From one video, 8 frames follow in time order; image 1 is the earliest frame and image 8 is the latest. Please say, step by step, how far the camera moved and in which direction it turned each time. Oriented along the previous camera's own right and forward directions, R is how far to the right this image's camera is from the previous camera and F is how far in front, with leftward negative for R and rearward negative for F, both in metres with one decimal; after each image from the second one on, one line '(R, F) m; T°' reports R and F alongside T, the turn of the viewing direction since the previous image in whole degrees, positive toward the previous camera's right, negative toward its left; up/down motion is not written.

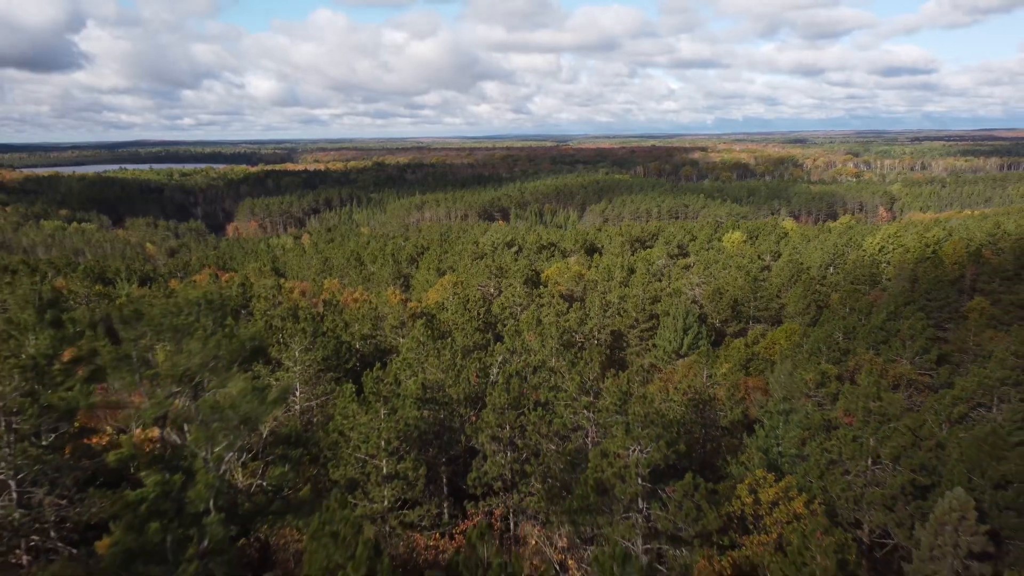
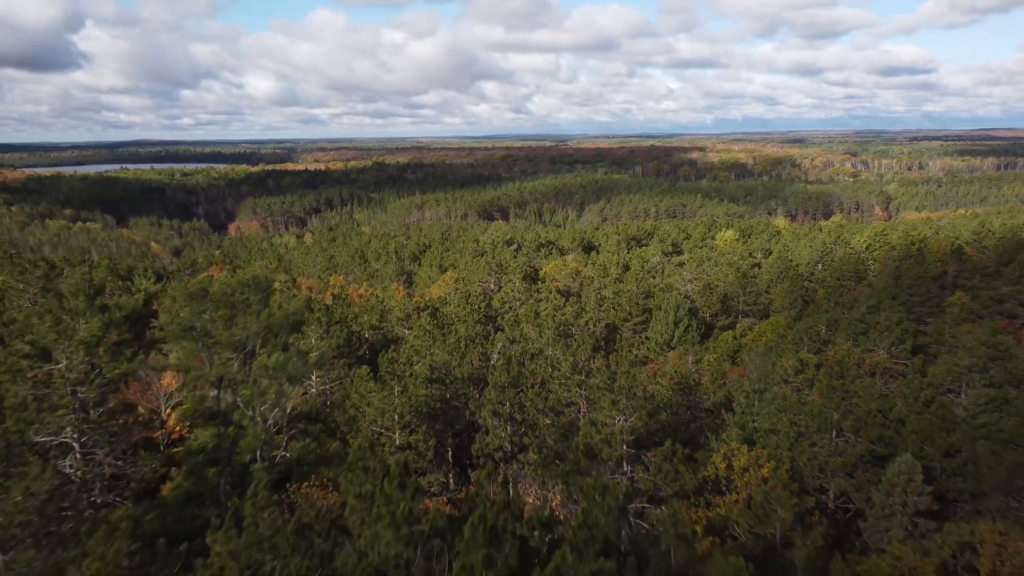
(0.0, -1.6) m; 0°
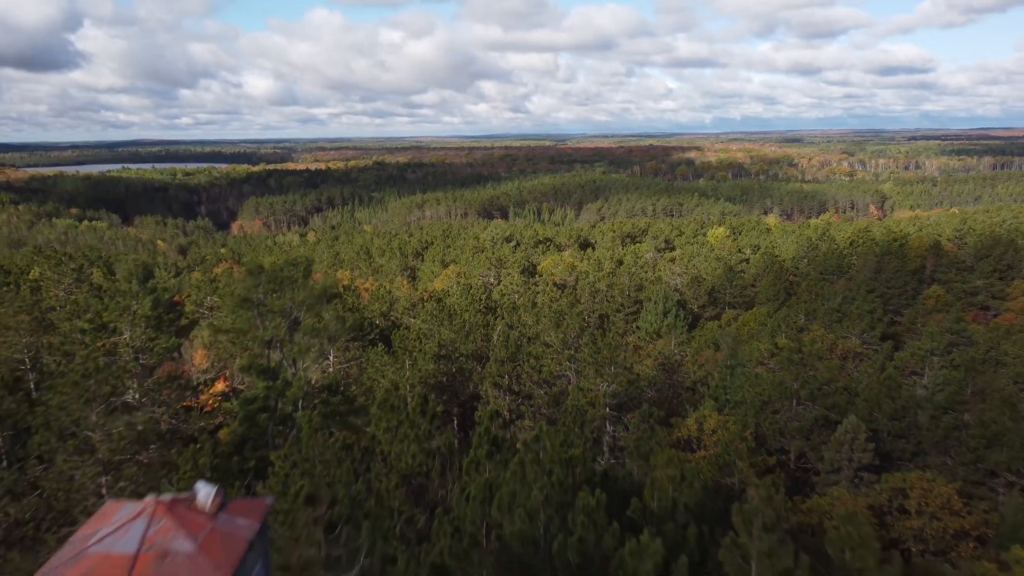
(0.0, -2.1) m; 0°
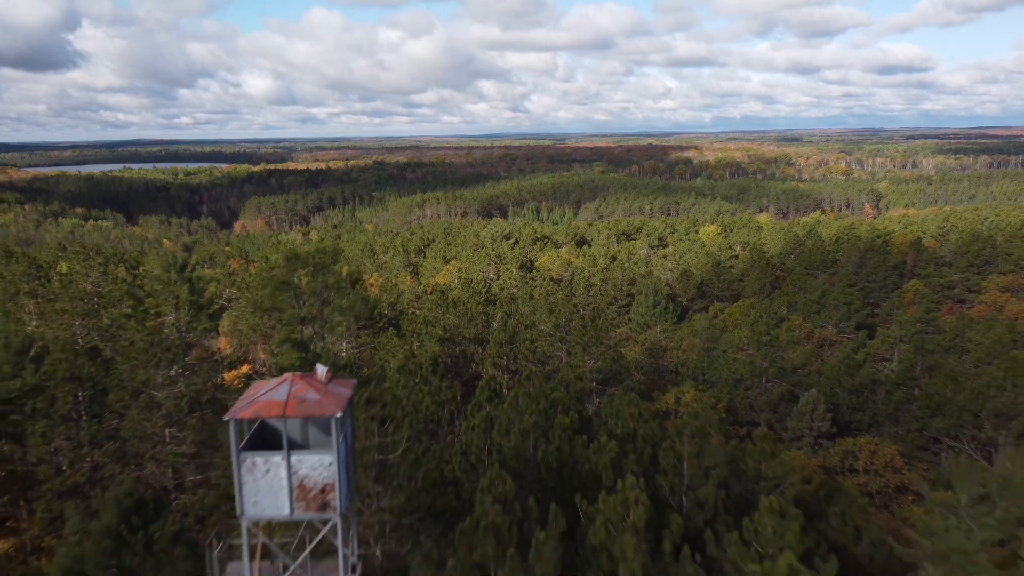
(0.0, -2.0) m; 0°
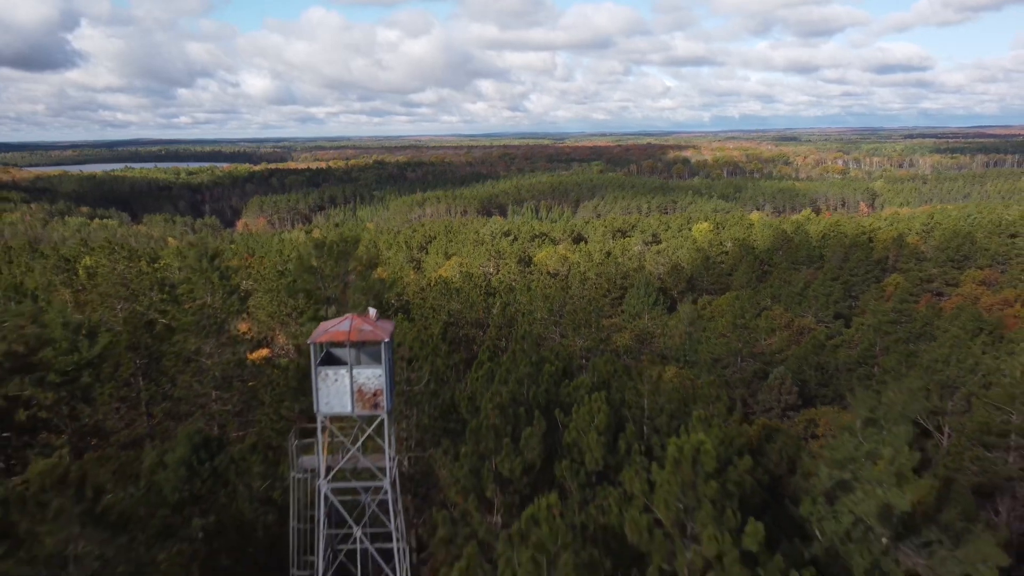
(0.0, -2.0) m; 0°
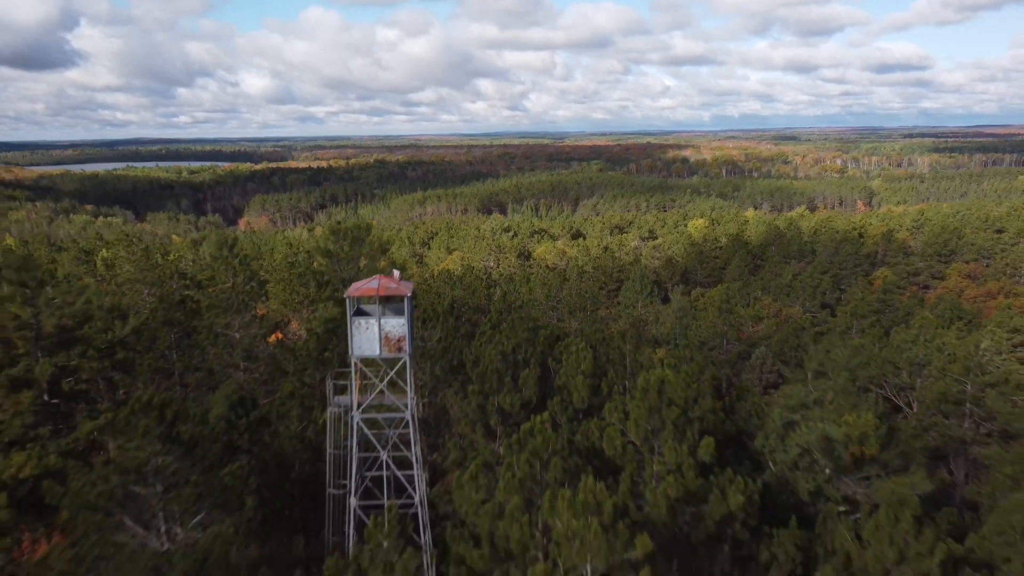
(0.0, -1.5) m; 0°
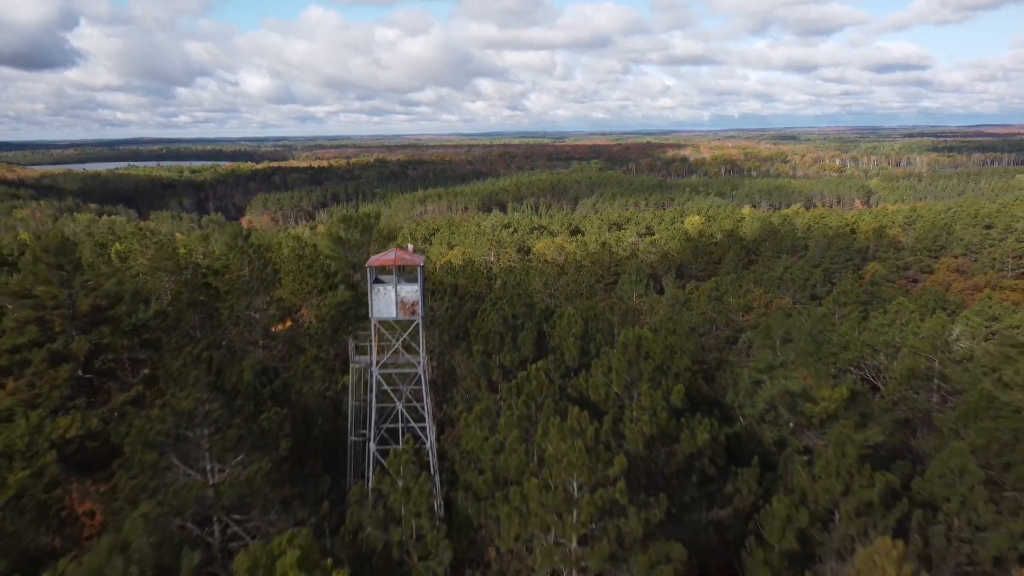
(0.0, -1.2) m; 0°
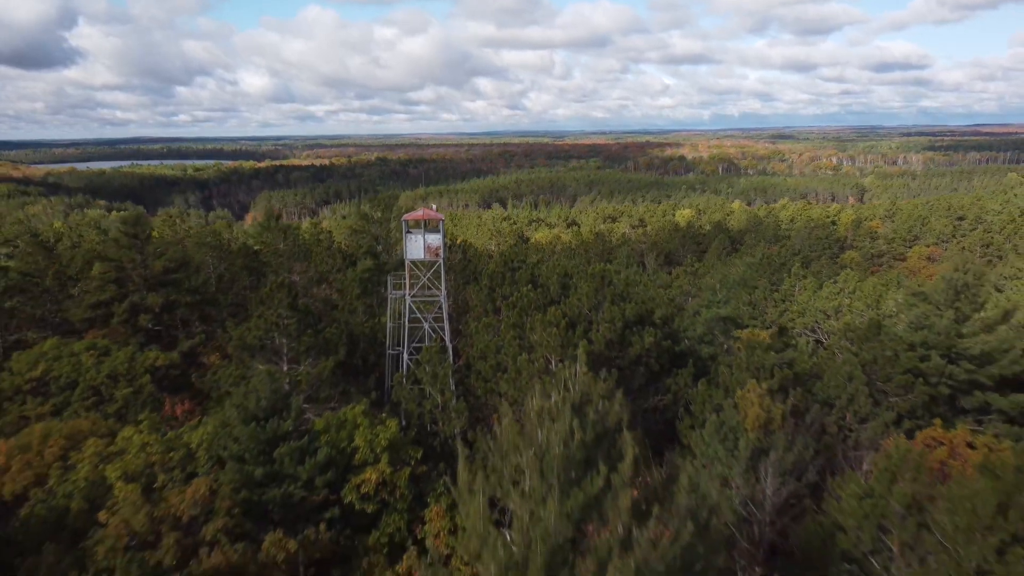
(0.0, -3.3) m; 0°
